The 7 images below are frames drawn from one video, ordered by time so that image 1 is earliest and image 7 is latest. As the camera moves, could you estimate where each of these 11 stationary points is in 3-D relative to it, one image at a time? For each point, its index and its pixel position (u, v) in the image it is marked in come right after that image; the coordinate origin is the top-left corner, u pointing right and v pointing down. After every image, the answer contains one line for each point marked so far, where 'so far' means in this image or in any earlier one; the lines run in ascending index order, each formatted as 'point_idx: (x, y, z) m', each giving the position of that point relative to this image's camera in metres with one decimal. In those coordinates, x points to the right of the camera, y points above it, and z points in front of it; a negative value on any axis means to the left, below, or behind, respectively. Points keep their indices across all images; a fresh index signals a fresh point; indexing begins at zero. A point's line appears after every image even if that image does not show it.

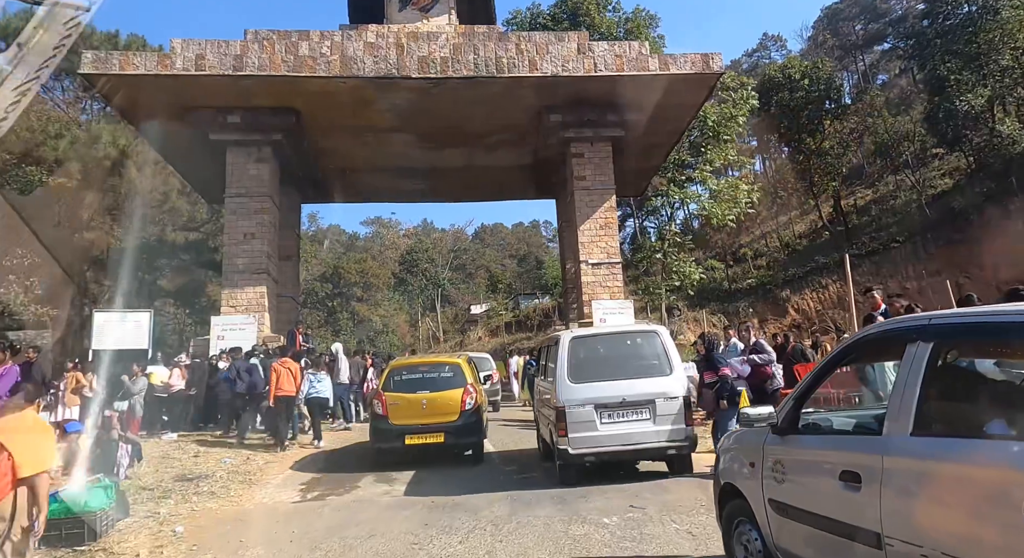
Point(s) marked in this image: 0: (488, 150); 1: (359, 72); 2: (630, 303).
0: (-0.6, +3.4, +16.6) m
1: (-3.1, +4.2, +12.8) m
2: (+2.6, -0.5, +14.3) m
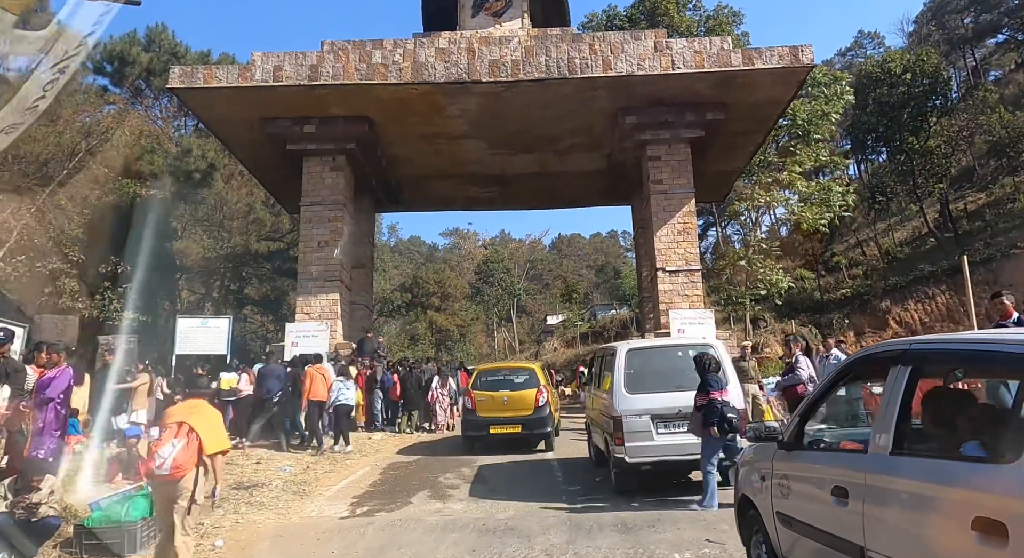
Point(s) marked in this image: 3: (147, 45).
0: (+1.2, +3.2, +16.2) m
1: (-1.6, +4.0, +12.8) m
2: (+4.2, -0.7, +13.5) m
3: (-11.3, +7.3, +19.9) m
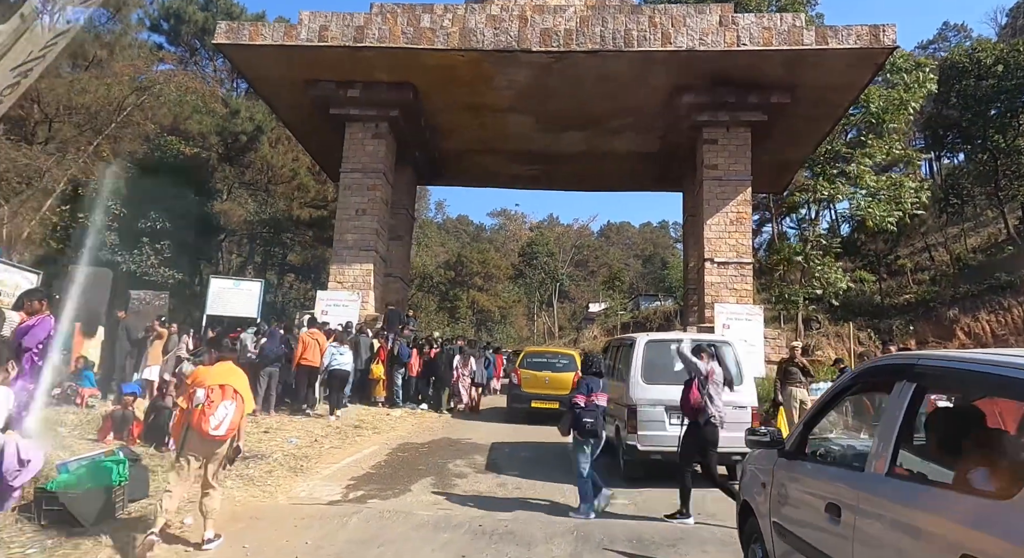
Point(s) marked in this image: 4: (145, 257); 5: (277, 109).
0: (+2.4, +3.5, +15.4) m
1: (-0.7, +4.5, +12.2) m
2: (+4.9, -0.6, +12.6) m
3: (-9.6, +8.5, +19.9) m
4: (-9.1, +0.5, +15.6) m
5: (-5.4, +3.9, +14.6) m
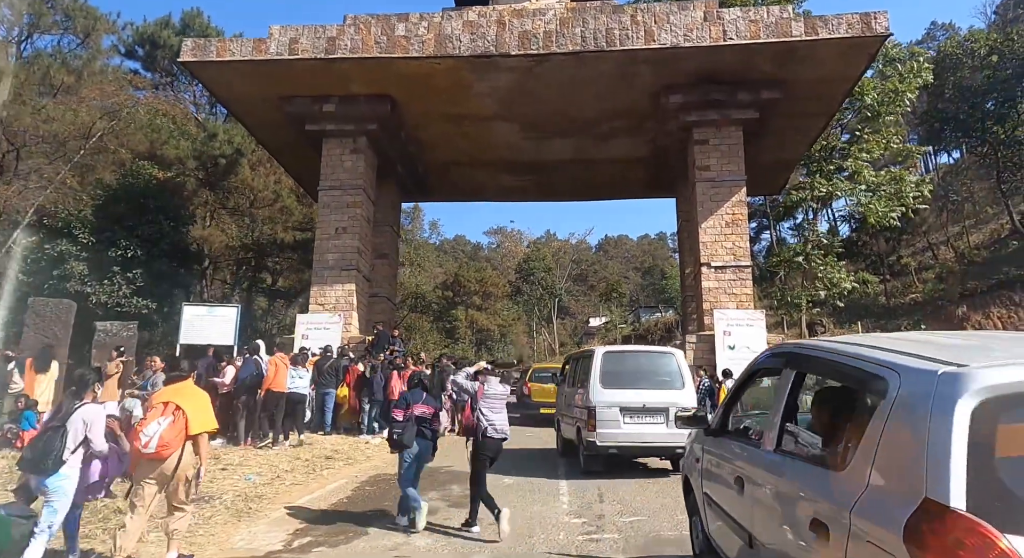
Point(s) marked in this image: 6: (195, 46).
0: (+2.0, +3.3, +14.9) m
1: (-1.1, +4.2, +11.7) m
2: (+4.7, -0.7, +12.0) m
3: (-10.1, +7.6, +19.6) m
4: (-9.4, -0.2, +15.0) m
5: (-5.8, +3.3, +14.2) m
6: (-5.8, +4.3, +11.8) m
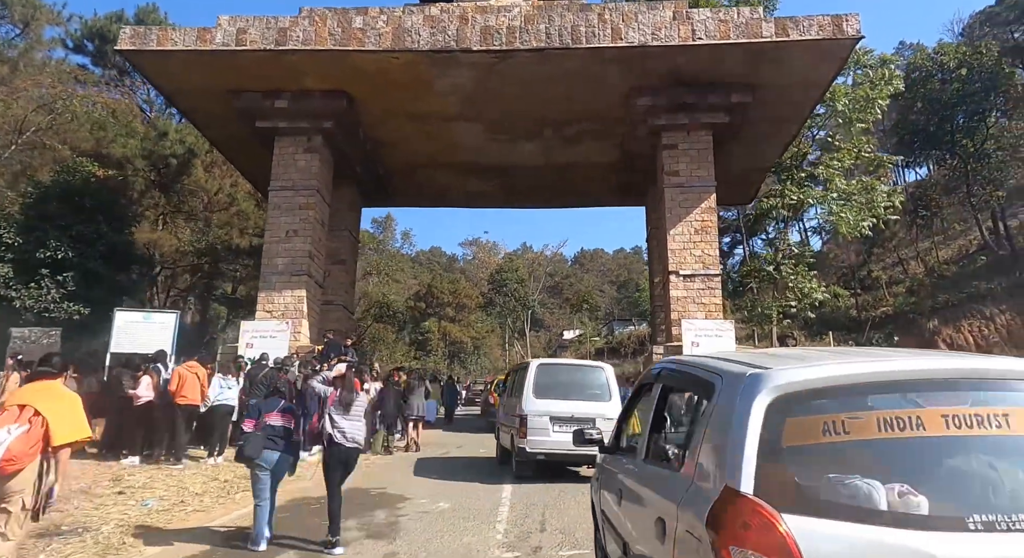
0: (+1.2, +3.1, +14.4) m
1: (-1.8, +4.1, +11.2) m
2: (+3.9, -0.8, +11.5) m
3: (-11.1, +7.5, +18.7) m
4: (-10.2, -0.3, +14.1) m
5: (-6.6, +3.2, +13.4) m
6: (-6.5, +4.2, +11.0) m
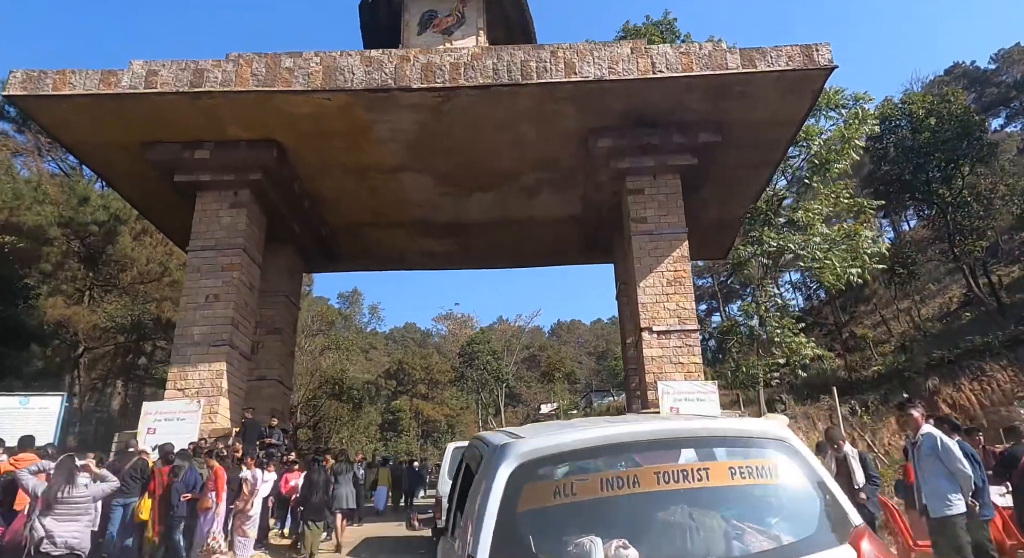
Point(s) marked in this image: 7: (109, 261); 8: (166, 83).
0: (+0.3, +1.7, +13.3) m
1: (-2.6, +3.1, +10.1) m
2: (+3.2, -1.7, +10.0) m
3: (-12.3, +5.3, +17.6) m
4: (-11.0, -1.8, +12.1) m
5: (-7.5, +1.8, +12.0) m
6: (-7.4, +3.1, +9.8) m
7: (-10.2, +0.5, +16.1) m
8: (-5.4, +3.1, +10.0) m
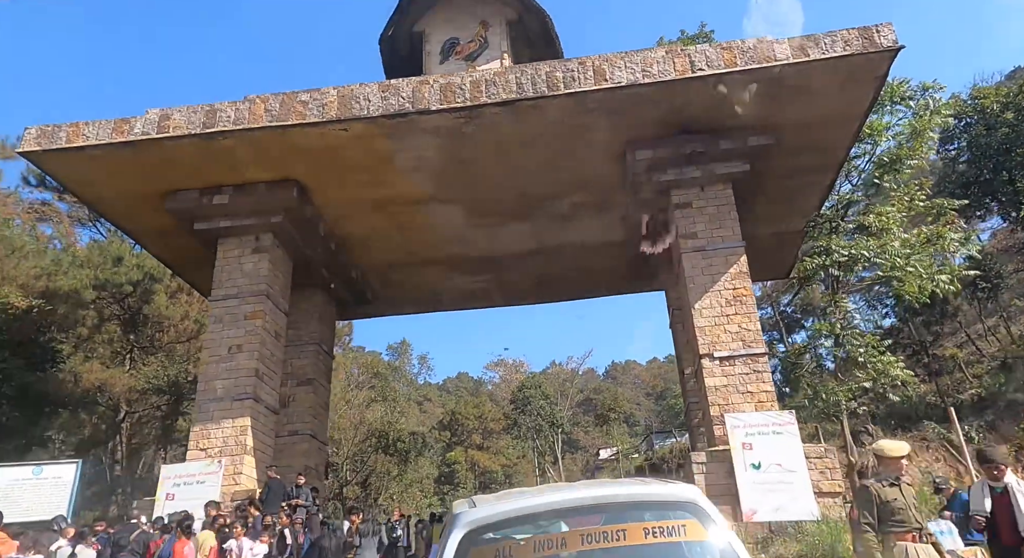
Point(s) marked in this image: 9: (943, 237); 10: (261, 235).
0: (+1.0, +1.1, +12.4) m
1: (-2.3, +2.5, +9.5) m
2: (+3.8, -1.9, +8.7) m
3: (-11.4, +3.5, +17.9) m
4: (-10.1, -3.1, +11.8) m
5: (-6.8, +0.8, +11.7) m
6: (-7.0, +2.2, +9.6) m
7: (-9.1, -1.0, +15.9) m
8: (-5.0, +2.3, +9.6) m
9: (+8.3, +0.7, +12.5) m
10: (-4.3, +0.8, +11.0) m
